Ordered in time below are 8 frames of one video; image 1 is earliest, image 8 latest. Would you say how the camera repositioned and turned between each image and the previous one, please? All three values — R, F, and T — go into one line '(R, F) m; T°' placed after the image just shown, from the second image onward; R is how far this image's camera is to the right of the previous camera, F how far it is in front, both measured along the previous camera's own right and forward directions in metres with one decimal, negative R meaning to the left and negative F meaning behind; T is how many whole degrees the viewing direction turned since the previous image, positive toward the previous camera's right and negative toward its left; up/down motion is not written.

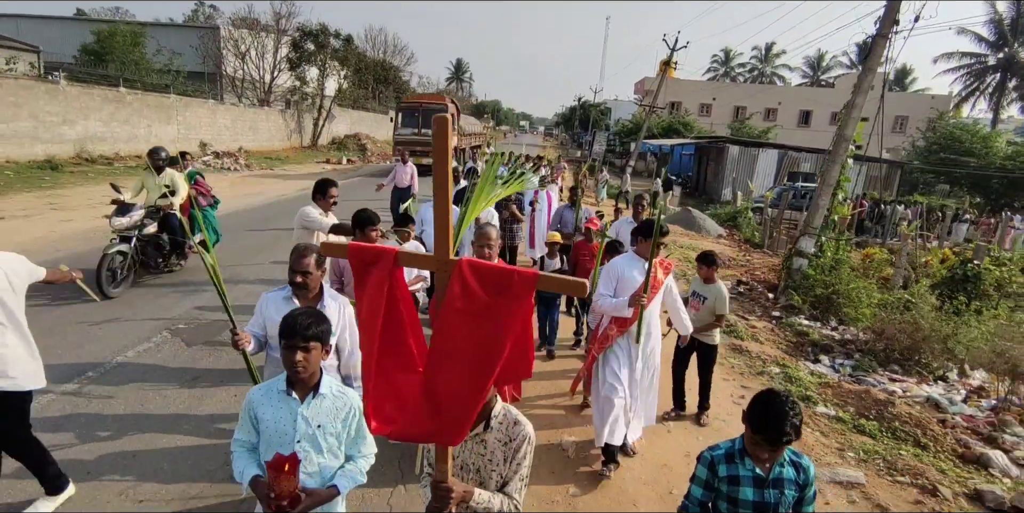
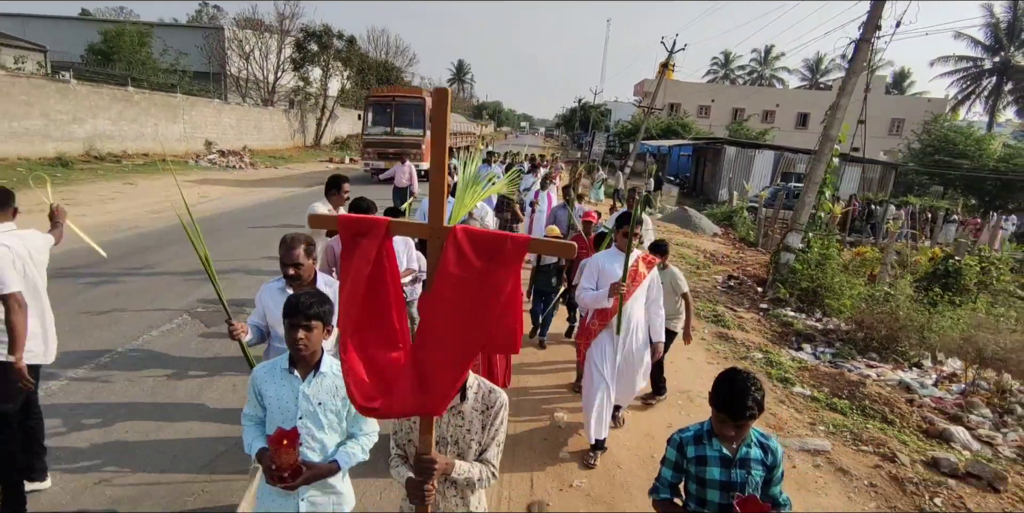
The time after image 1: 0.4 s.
(0.0, -0.3) m; 0°
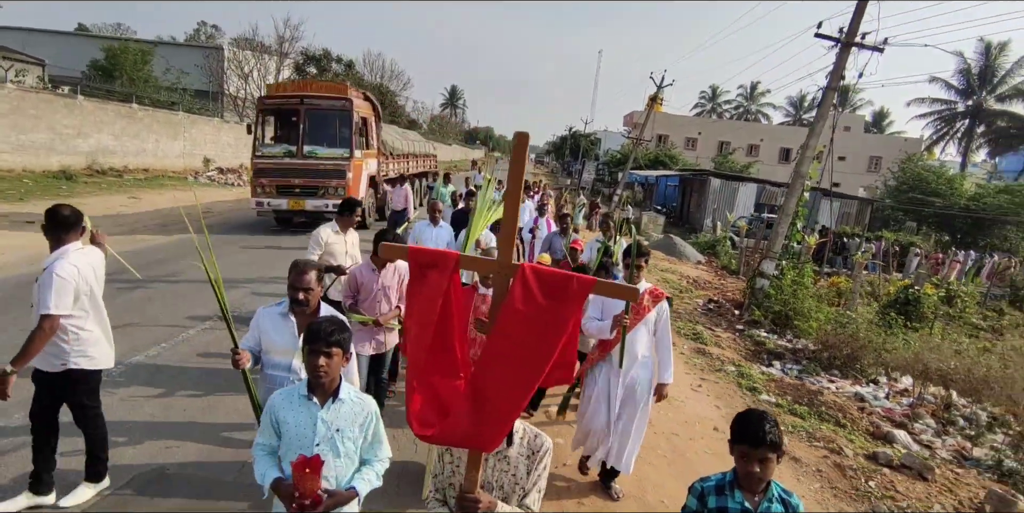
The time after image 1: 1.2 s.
(-0.1, -0.6) m; +1°
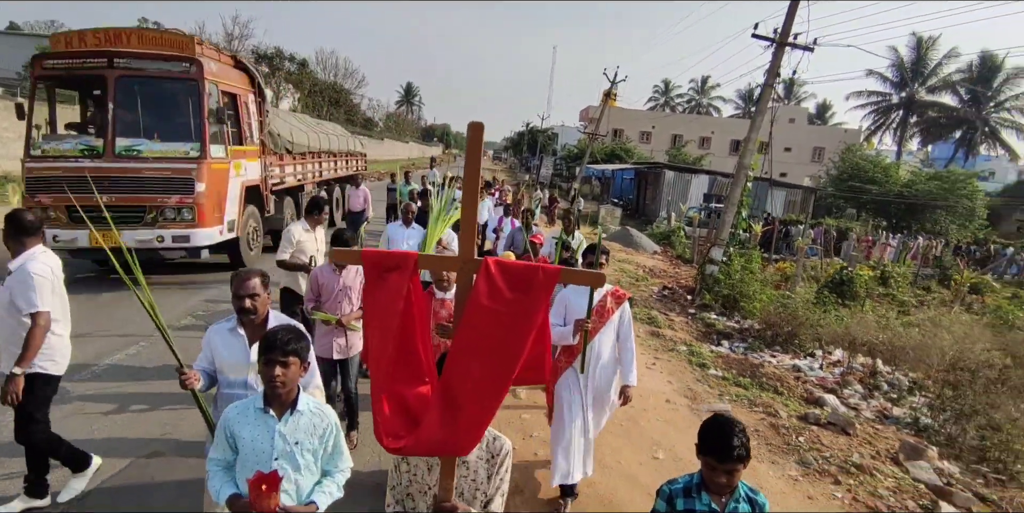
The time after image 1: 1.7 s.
(0.0, -0.3) m; +4°
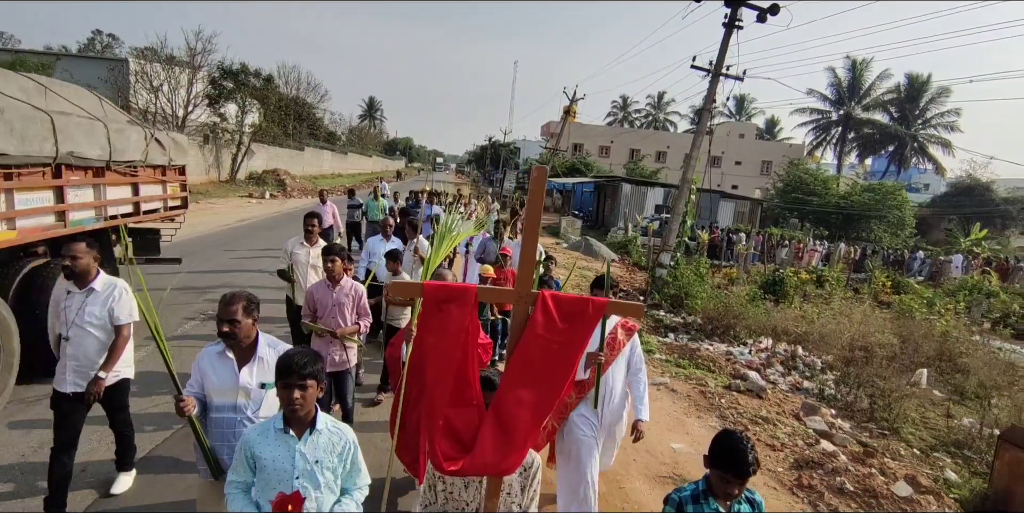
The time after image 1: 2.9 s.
(-0.1, -0.9) m; +4°
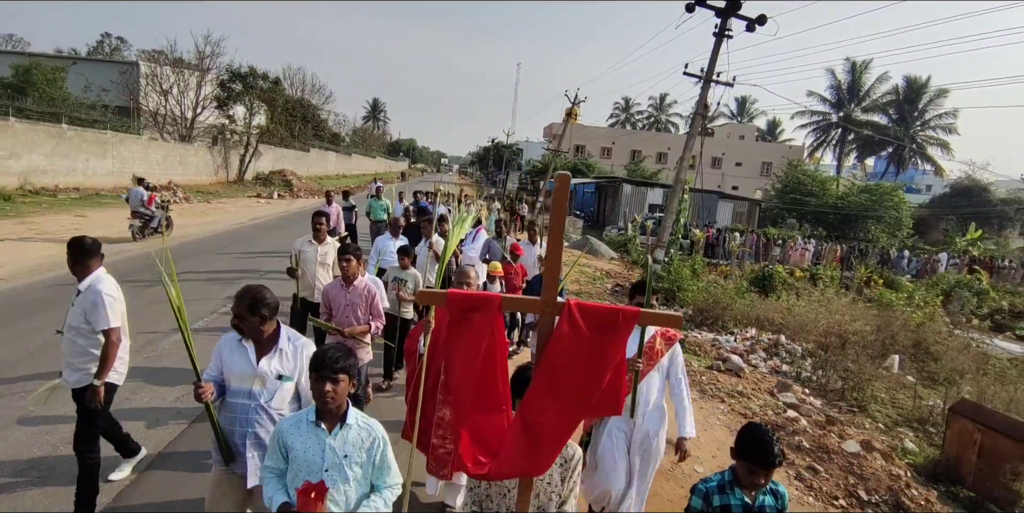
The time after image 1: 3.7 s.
(0.0, -0.6) m; 0°
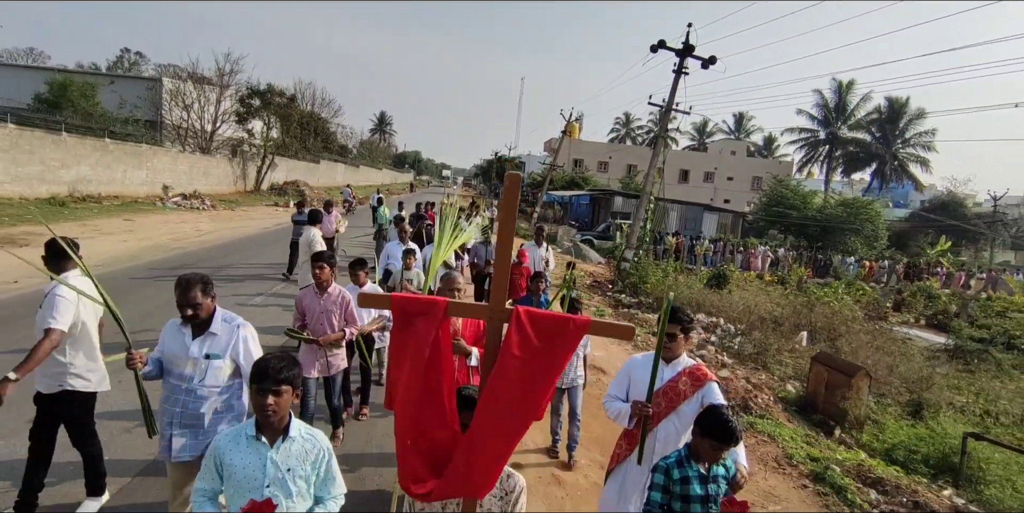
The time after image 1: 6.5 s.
(+0.3, -2.0) m; 0°
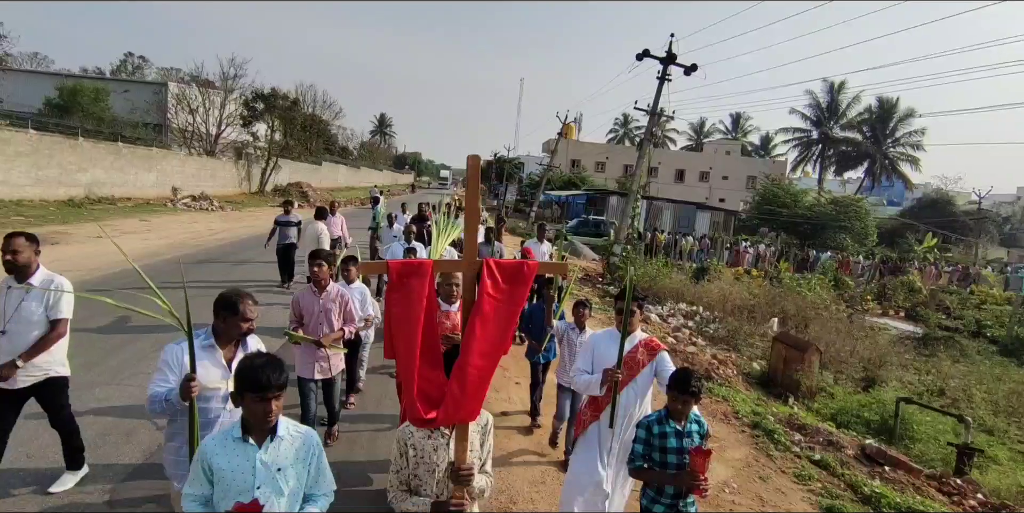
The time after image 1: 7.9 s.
(+0.1, -0.9) m; 0°
